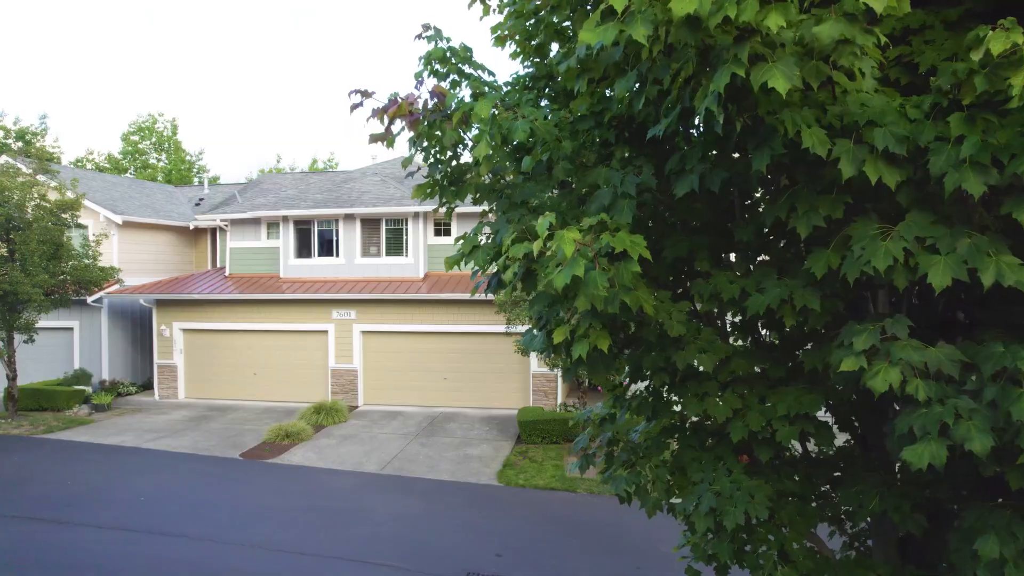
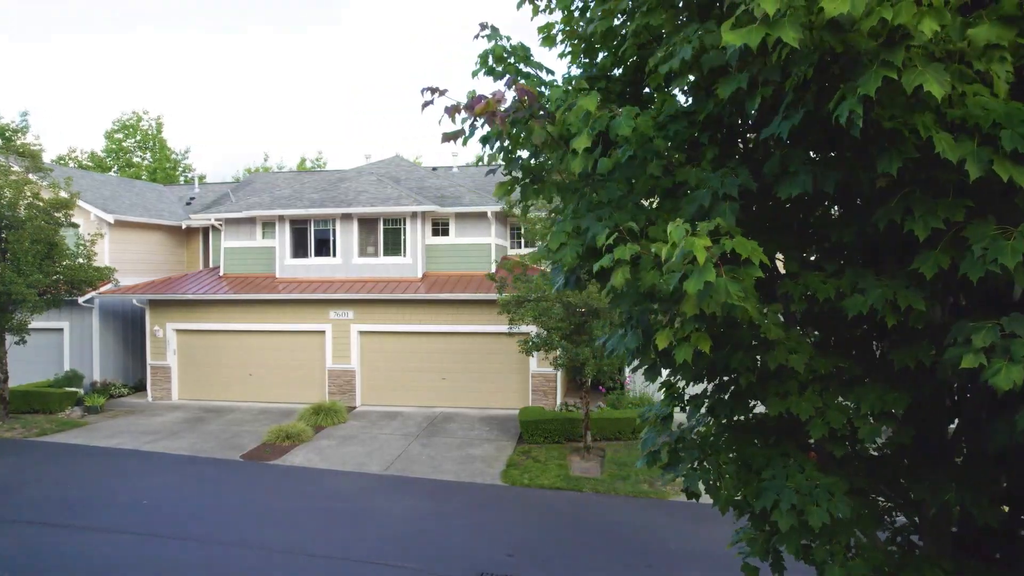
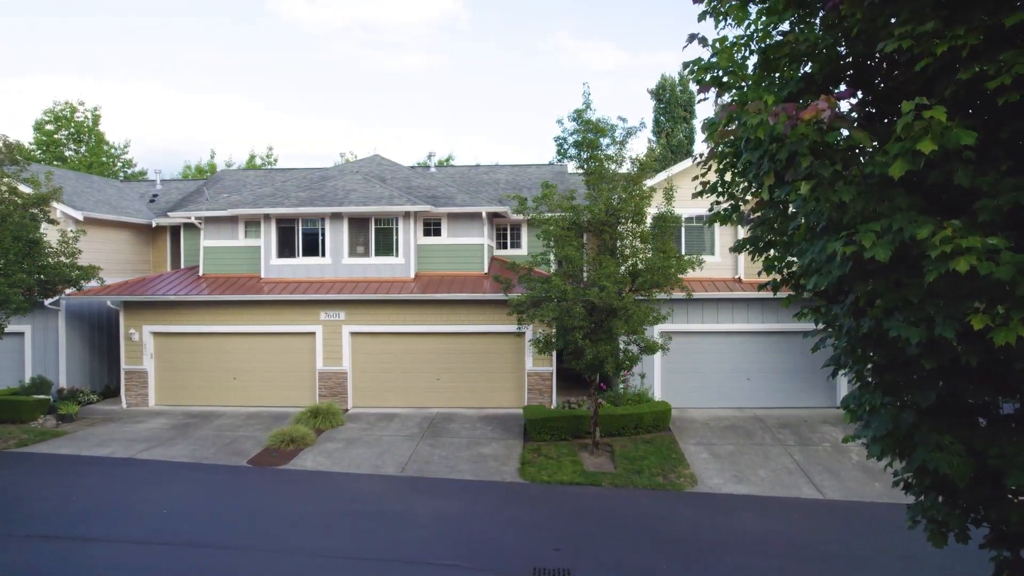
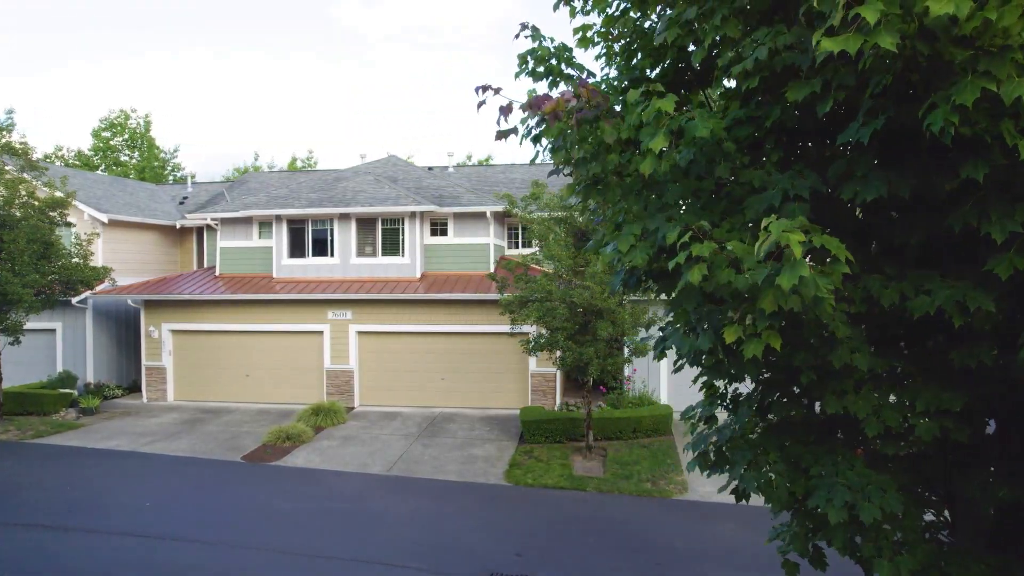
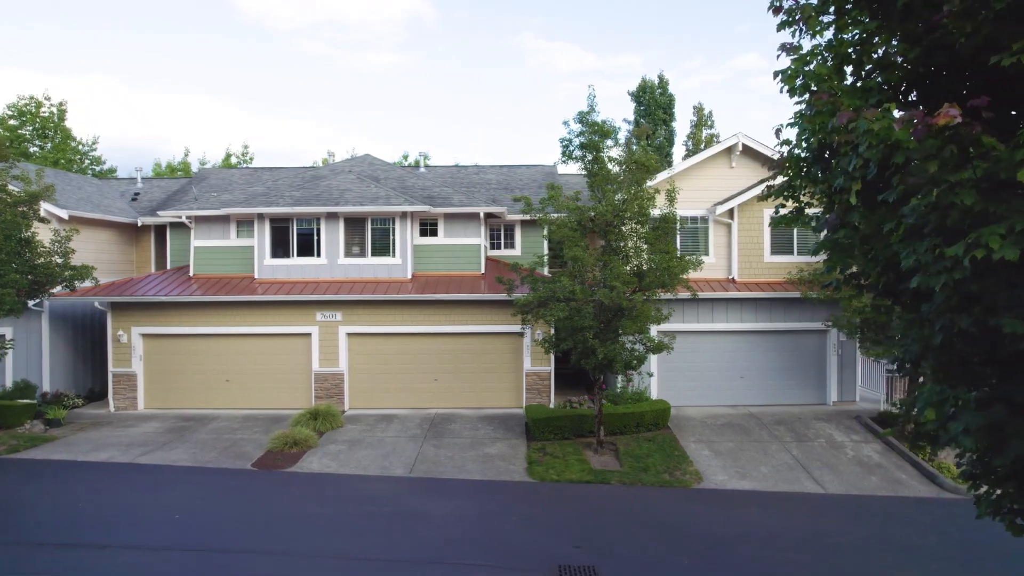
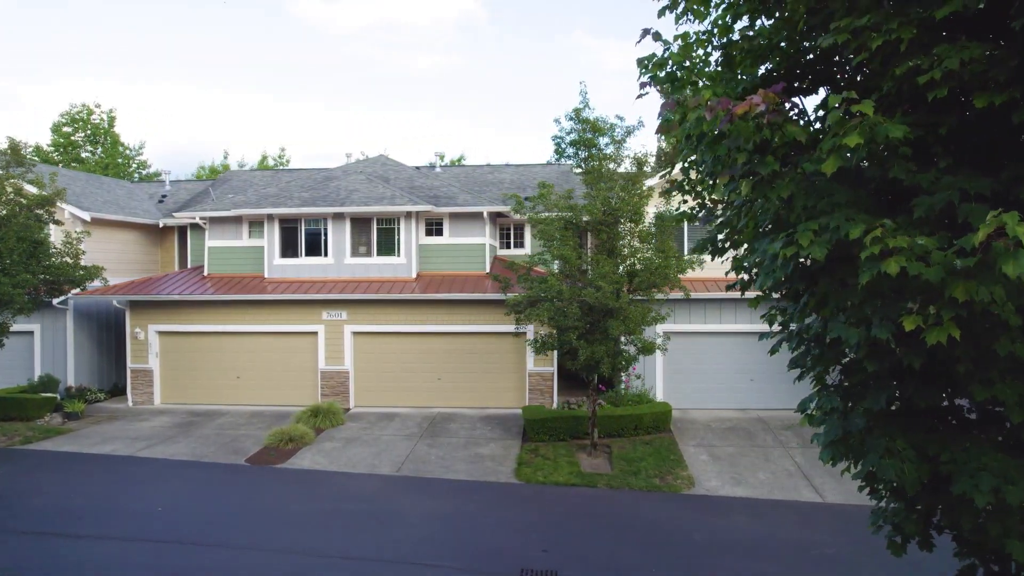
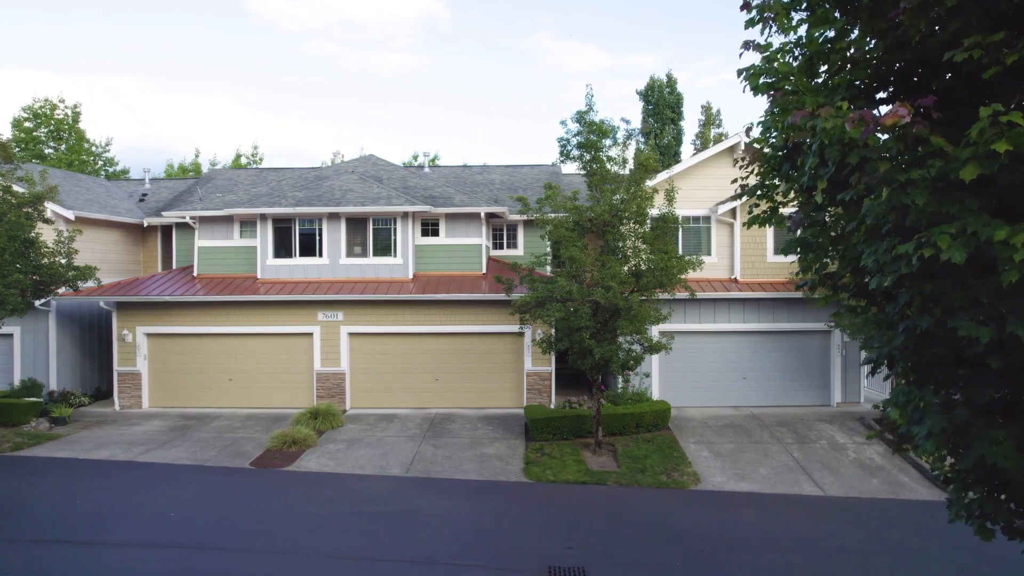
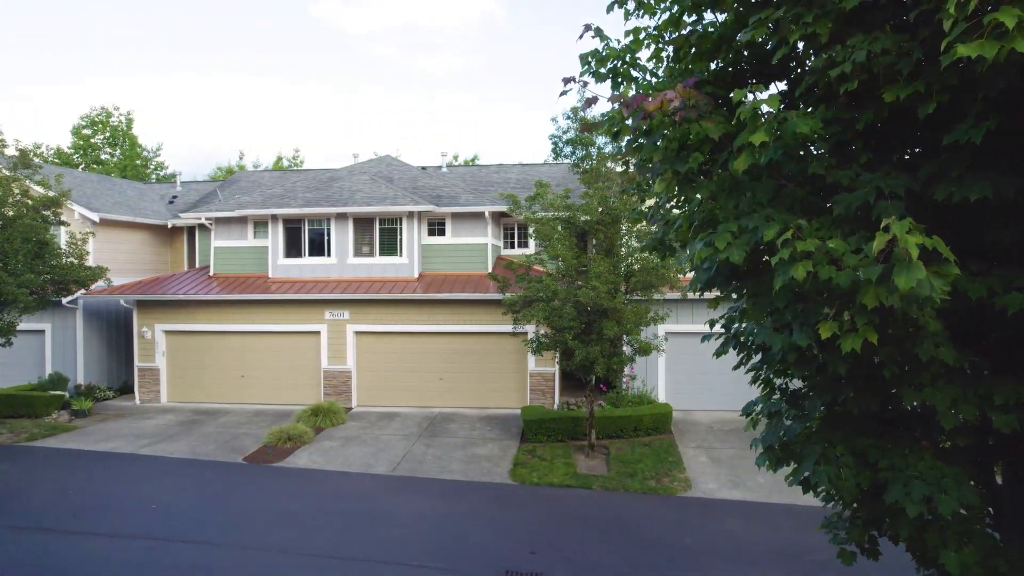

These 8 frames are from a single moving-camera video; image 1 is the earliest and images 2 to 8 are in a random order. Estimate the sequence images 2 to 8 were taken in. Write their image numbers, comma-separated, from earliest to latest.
2, 4, 8, 6, 3, 7, 5
